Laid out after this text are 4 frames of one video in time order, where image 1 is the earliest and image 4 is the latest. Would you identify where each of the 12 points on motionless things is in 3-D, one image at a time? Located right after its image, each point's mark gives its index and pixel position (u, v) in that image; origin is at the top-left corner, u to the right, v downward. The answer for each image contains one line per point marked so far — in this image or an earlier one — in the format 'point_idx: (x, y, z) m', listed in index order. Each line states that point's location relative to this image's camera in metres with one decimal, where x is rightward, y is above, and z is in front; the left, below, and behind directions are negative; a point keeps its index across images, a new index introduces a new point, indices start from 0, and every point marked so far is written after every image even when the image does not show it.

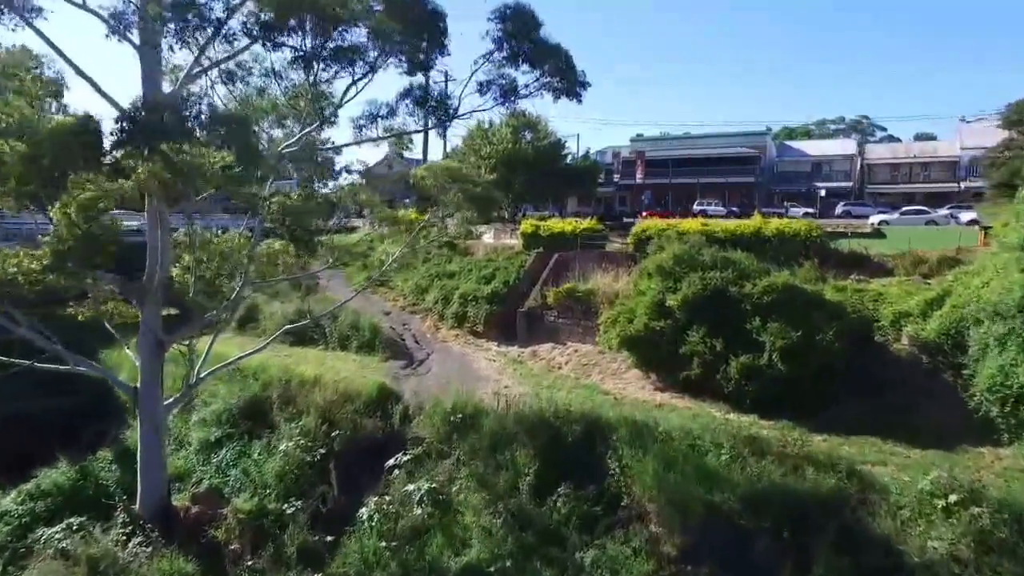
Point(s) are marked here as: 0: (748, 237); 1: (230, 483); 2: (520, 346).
0: (+7.8, +1.7, +18.4) m
1: (-6.8, -4.7, +13.5) m
2: (+0.3, -2.0, +19.3) m
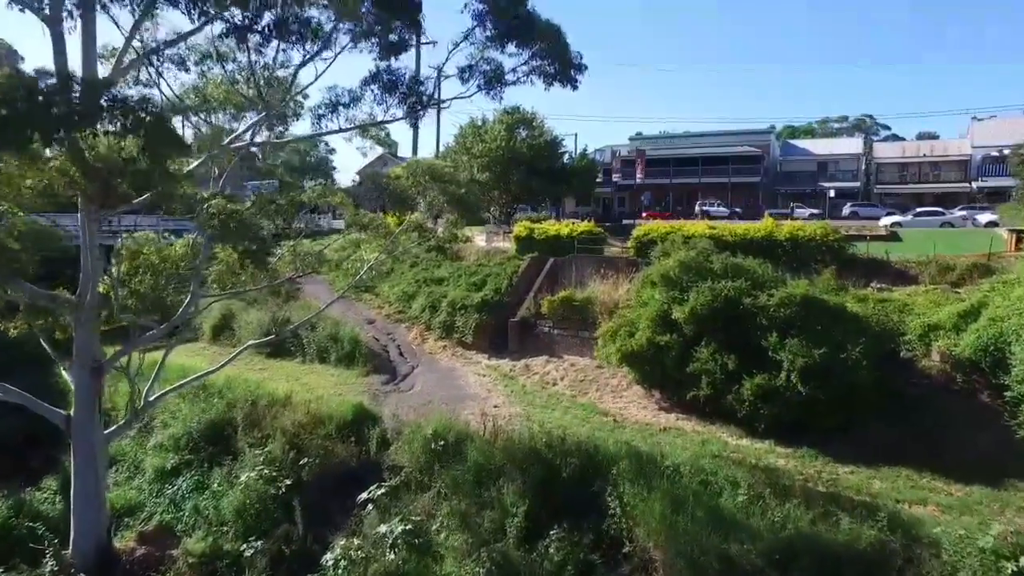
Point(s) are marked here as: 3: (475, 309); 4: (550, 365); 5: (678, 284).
0: (+7.5, +1.4, +17.0) m
1: (-7.1, -5.0, +12.0) m
2: (0.0, -2.3, +17.8) m
3: (-1.3, -0.7, +19.1) m
4: (+1.1, -2.3, +16.9) m
5: (+4.2, +0.1, +14.0) m
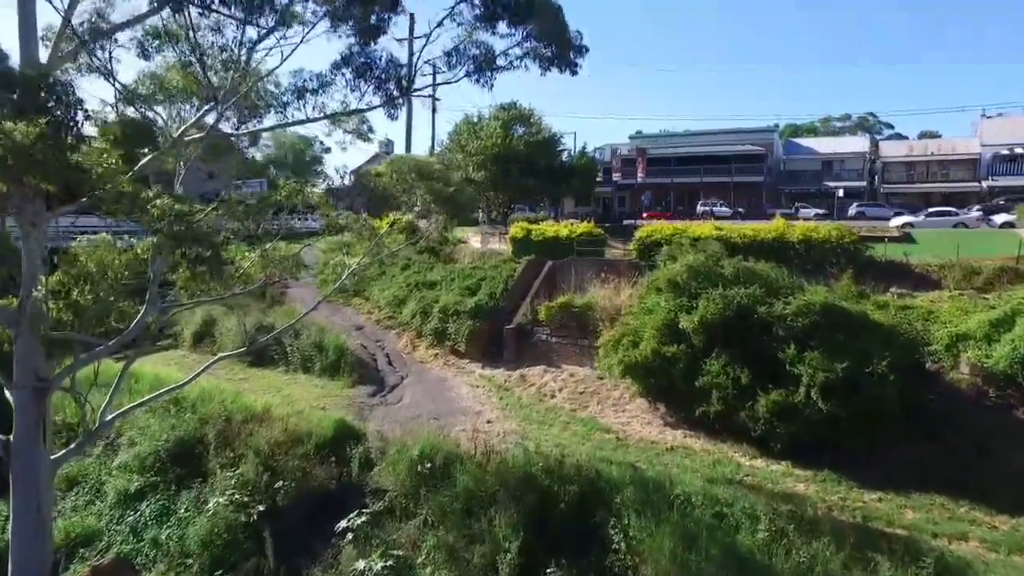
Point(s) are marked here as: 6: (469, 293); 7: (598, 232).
0: (+7.4, +1.3, +16.0) m
1: (-7.2, -5.1, +10.9) m
2: (-0.1, -2.4, +16.8) m
3: (-1.4, -0.9, +18.0) m
4: (+1.0, -2.5, +15.9) m
5: (+4.0, 0.0, +13.0) m
6: (-1.5, -0.2, +19.1) m
7: (+3.0, +2.0, +19.8) m
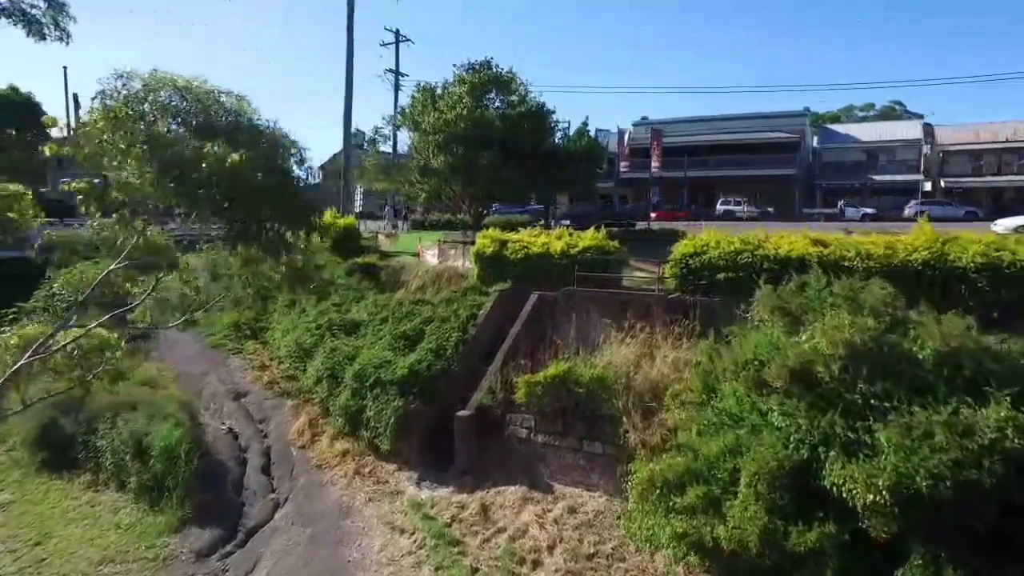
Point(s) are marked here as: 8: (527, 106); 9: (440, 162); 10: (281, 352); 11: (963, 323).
0: (+6.6, +0.3, +8.8) m
1: (-7.9, -6.2, +3.6) m
2: (-0.9, -3.5, +9.5) m
3: (-2.2, -1.9, +10.8) m
4: (+0.2, -3.5, +8.7) m
5: (+3.3, -1.1, +5.8) m
6: (-2.3, -1.2, +11.8) m
7: (+2.2, +0.9, +12.6) m
8: (+0.6, +6.4, +19.8) m
9: (-2.4, +4.3, +18.8) m
10: (-5.7, -1.6, +13.8) m
11: (+5.2, -0.4, +6.4) m
